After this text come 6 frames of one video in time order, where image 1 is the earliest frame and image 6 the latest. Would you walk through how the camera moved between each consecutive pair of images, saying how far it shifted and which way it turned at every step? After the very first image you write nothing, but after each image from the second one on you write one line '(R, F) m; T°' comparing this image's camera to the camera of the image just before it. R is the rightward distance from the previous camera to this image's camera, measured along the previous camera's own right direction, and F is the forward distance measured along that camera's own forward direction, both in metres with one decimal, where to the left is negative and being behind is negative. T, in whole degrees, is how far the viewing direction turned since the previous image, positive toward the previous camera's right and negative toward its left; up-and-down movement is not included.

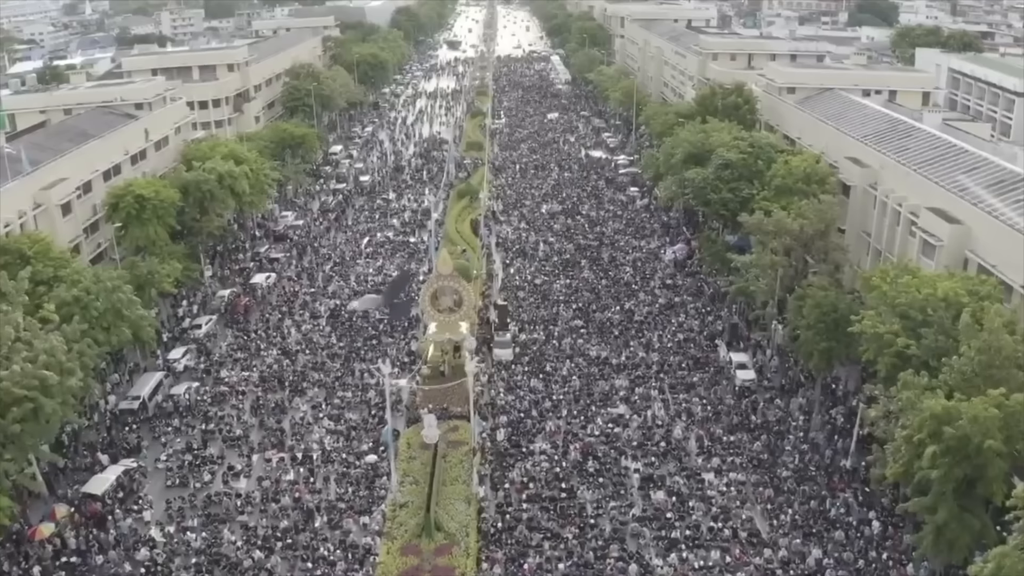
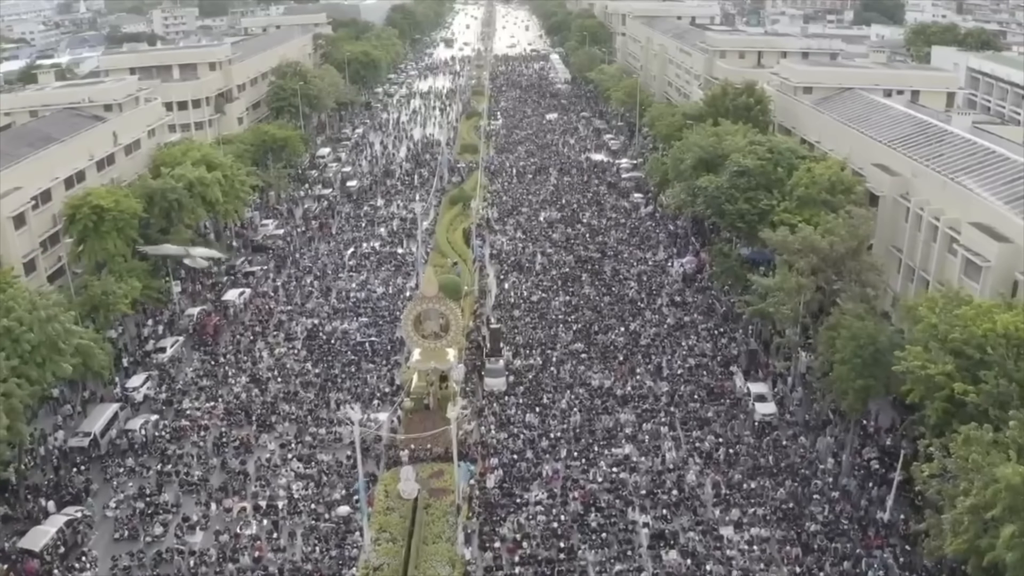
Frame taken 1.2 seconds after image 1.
(+0.3, +3.6) m; 0°
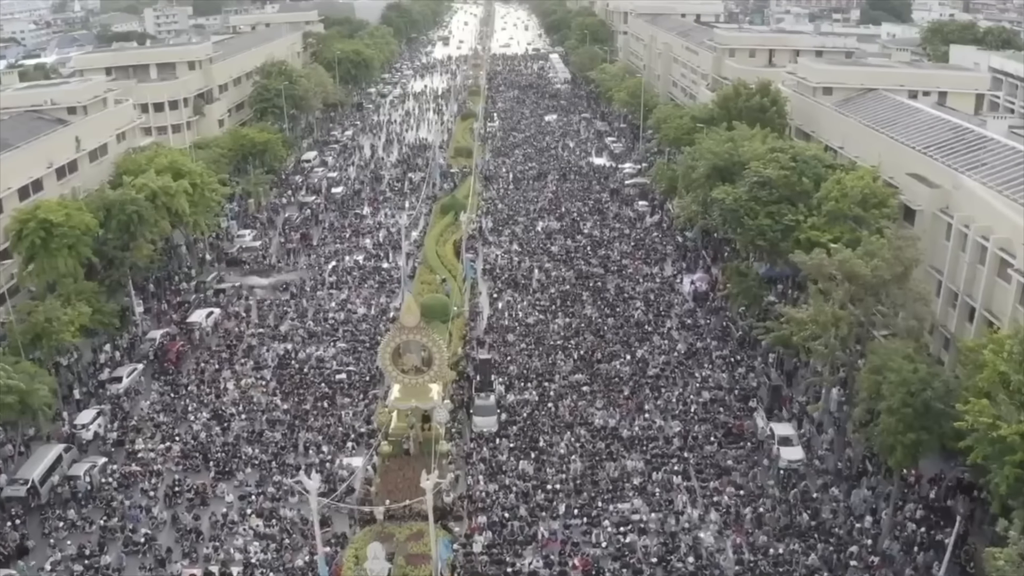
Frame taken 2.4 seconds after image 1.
(+0.3, +3.7) m; 0°
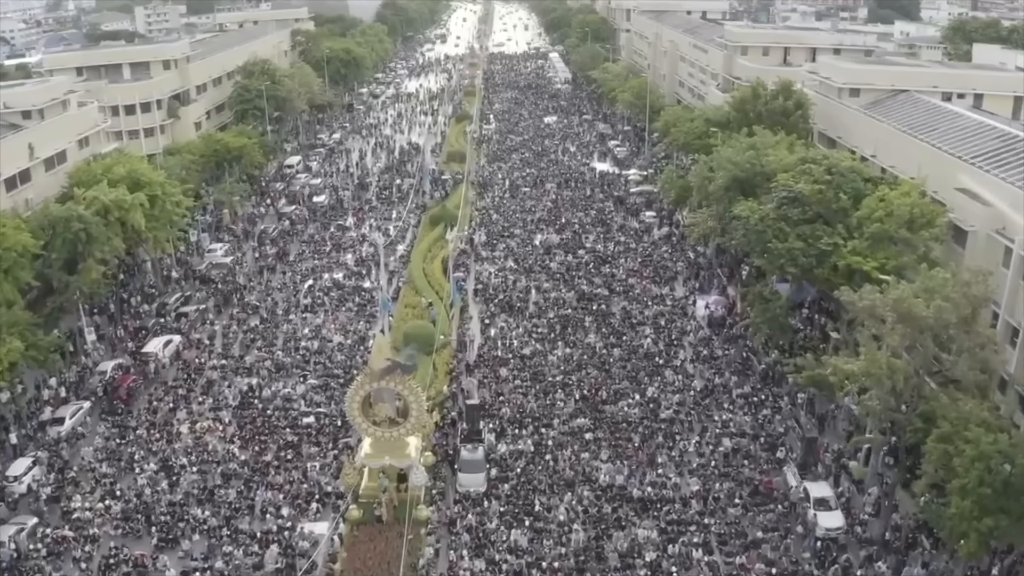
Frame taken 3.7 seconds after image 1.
(+0.3, +4.0) m; 0°
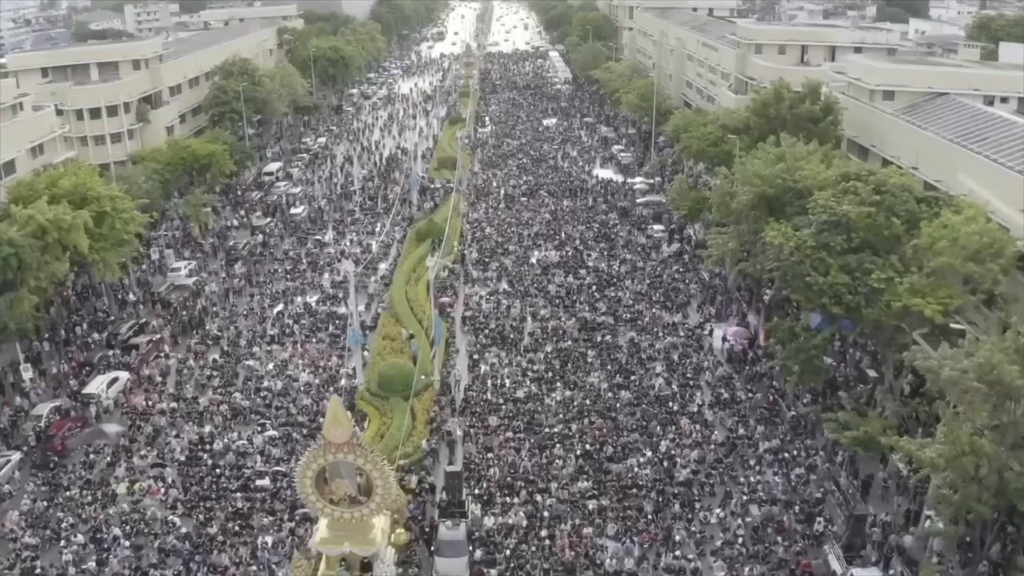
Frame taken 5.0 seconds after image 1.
(+0.3, +4.1) m; 0°
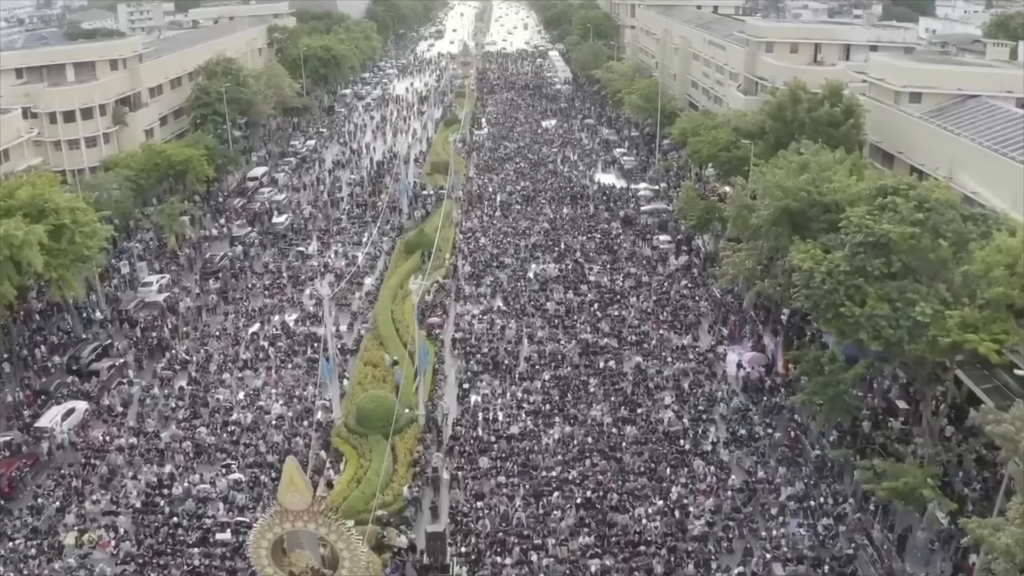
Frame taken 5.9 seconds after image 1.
(+0.2, +2.7) m; 0°
